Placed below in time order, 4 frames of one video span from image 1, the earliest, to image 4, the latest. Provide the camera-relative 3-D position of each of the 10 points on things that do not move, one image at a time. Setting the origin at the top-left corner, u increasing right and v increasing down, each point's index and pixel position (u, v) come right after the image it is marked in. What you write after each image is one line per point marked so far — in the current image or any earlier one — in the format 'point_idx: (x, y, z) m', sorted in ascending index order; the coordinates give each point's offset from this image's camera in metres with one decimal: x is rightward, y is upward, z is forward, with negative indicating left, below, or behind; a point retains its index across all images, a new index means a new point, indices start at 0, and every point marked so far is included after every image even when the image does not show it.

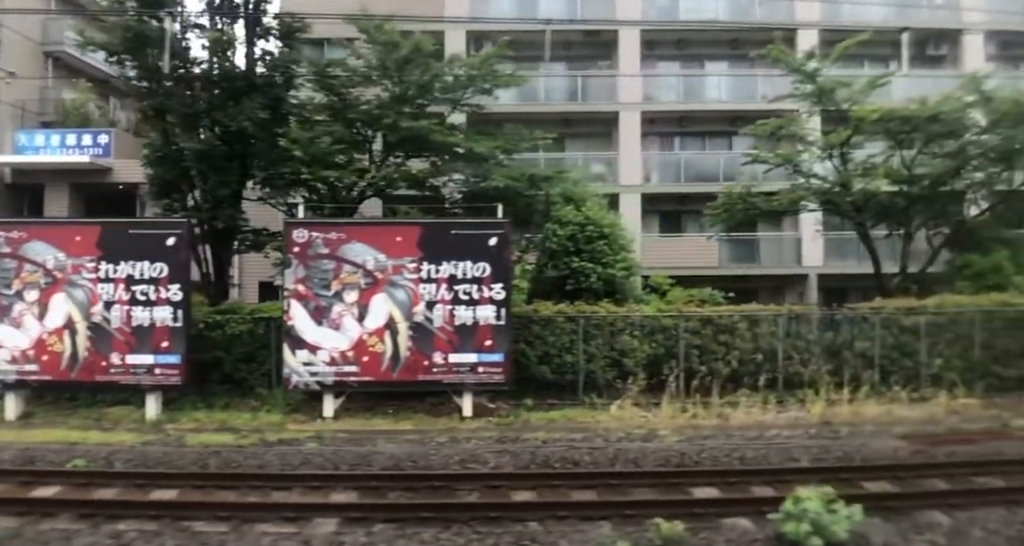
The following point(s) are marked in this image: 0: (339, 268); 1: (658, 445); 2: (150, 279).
0: (-2.9, +0.1, +10.3) m
1: (+2.1, -2.5, +9.0) m
2: (-6.0, -0.1, +10.3) m
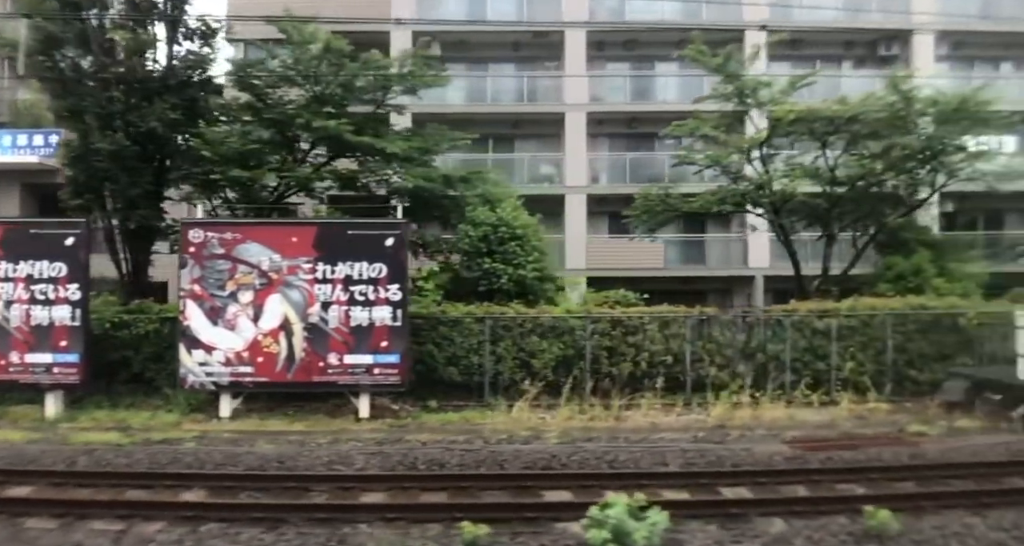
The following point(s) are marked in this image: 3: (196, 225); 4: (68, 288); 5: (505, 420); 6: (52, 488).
0: (-4.6, +0.1, +10.3) m
1: (+0.3, -2.5, +8.9) m
2: (-7.8, -0.1, +10.3) m
3: (-5.3, +0.8, +10.3) m
4: (-7.5, -0.2, +10.3) m
5: (-0.1, -2.5, +10.3) m
6: (-5.6, -2.6, +7.5) m
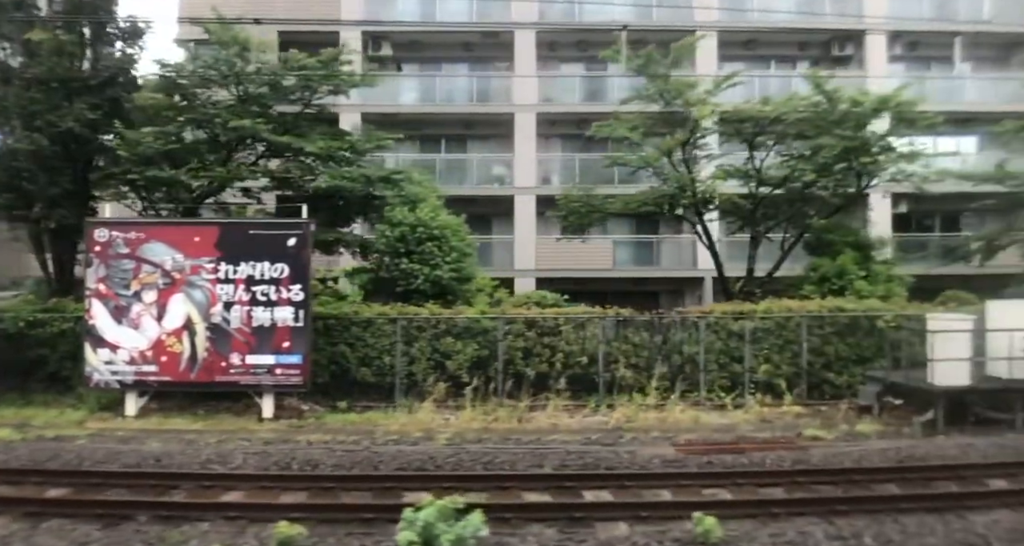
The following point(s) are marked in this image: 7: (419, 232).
0: (-6.3, +0.1, +10.4) m
1: (-1.3, -2.5, +8.9) m
2: (-9.4, -0.1, +10.4) m
3: (-6.9, +0.8, +10.4) m
4: (-9.1, -0.2, +10.4) m
5: (-1.8, -2.5, +10.3) m
6: (-7.3, -2.6, +7.6) m
7: (-1.7, +0.8, +12.0) m
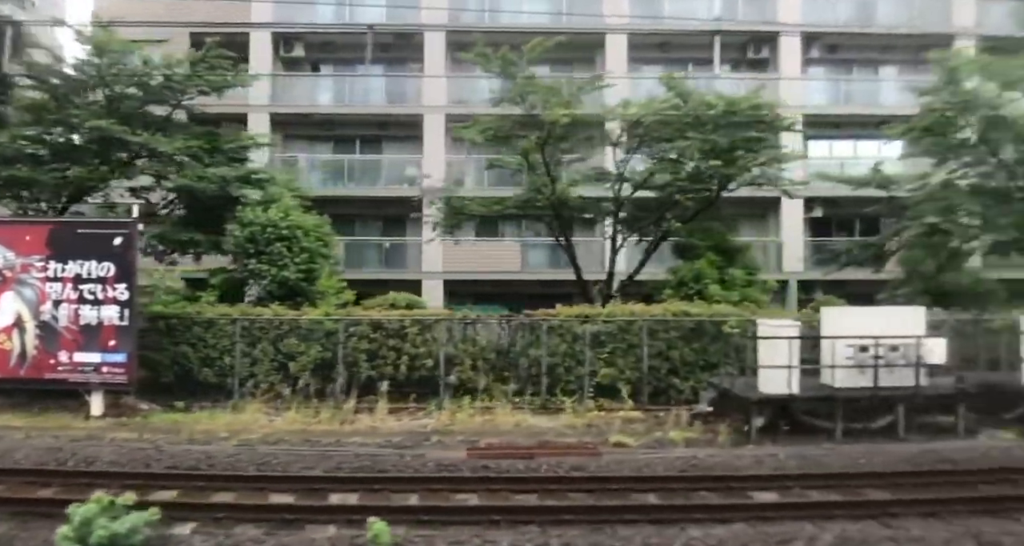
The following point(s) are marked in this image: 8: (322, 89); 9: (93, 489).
0: (-9.2, +0.1, +10.5) m
1: (-4.3, -2.5, +8.9) m
2: (-12.3, 0.0, +10.7) m
3: (-9.8, +0.9, +10.6) m
4: (-12.0, -0.1, +10.7) m
5: (-4.7, -2.5, +10.3) m
6: (-10.3, -2.6, +7.8) m
7: (-4.6, +0.8, +12.0) m
8: (-5.8, +5.5, +18.6) m
9: (-5.1, -2.6, +7.5) m
